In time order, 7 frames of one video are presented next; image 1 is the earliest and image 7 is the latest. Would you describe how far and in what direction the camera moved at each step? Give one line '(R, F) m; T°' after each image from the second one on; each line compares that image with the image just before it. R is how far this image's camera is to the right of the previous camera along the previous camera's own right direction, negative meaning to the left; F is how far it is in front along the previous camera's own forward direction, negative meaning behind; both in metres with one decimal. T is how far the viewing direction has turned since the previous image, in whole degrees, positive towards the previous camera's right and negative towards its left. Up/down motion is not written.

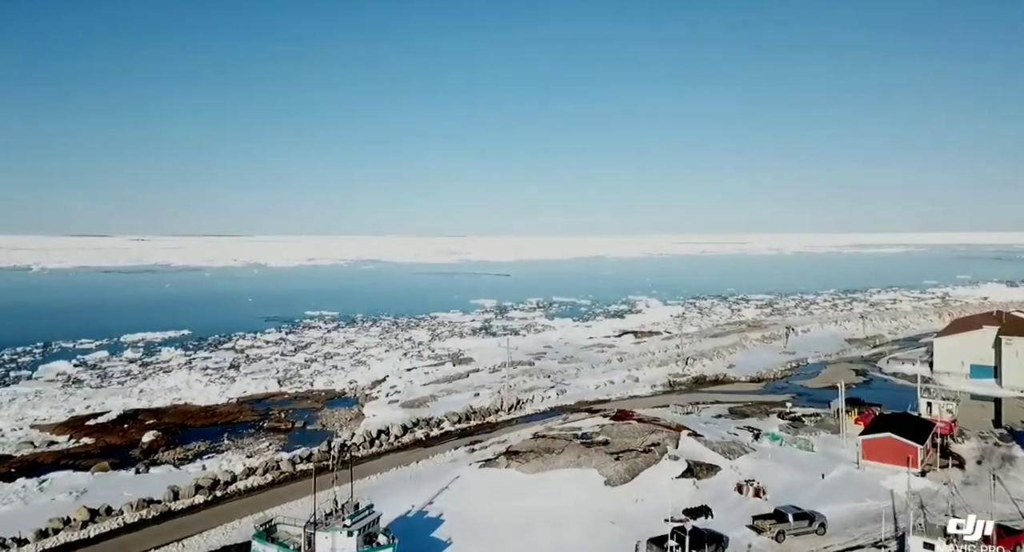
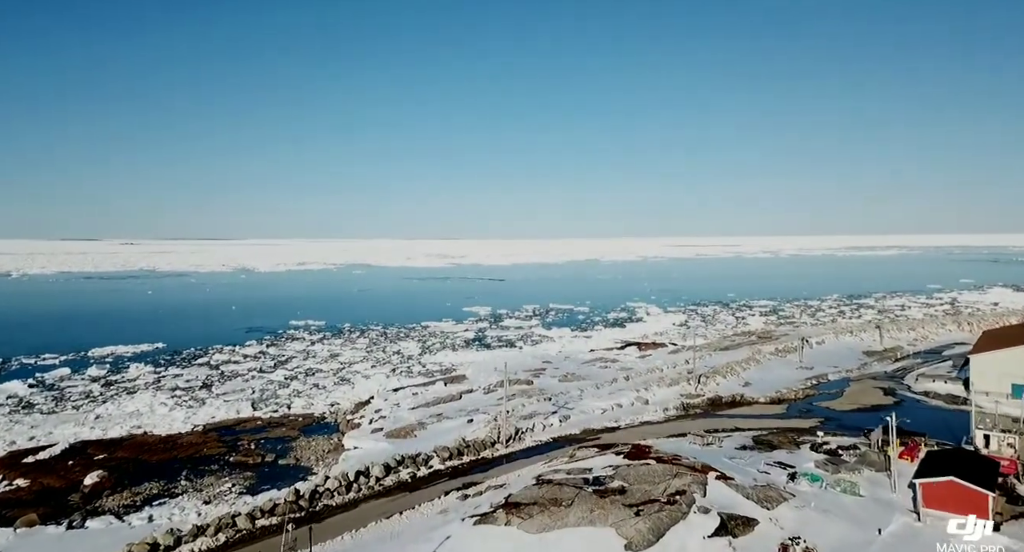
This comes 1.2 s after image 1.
(-0.1, +2.1) m; +1°
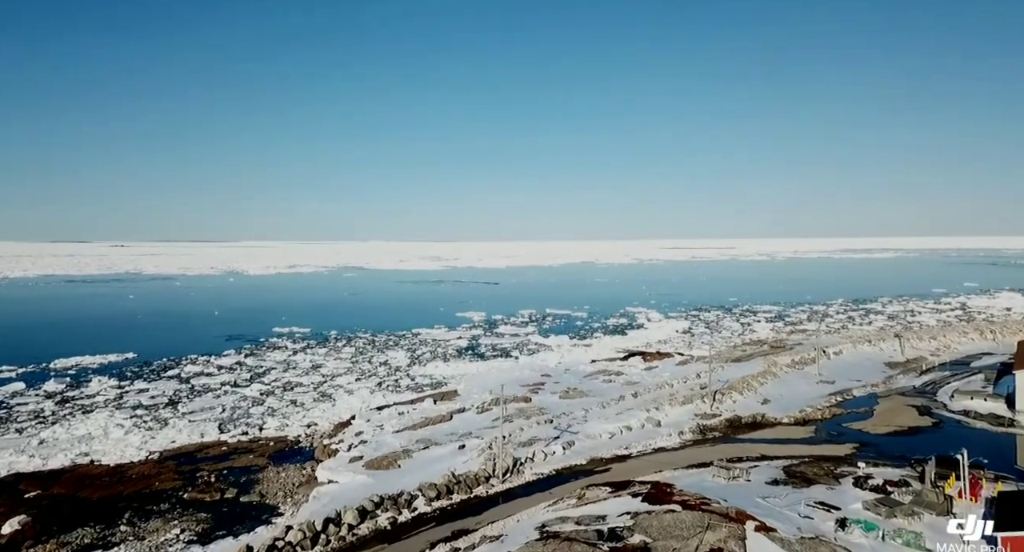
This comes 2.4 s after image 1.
(-0.1, +2.1) m; 0°
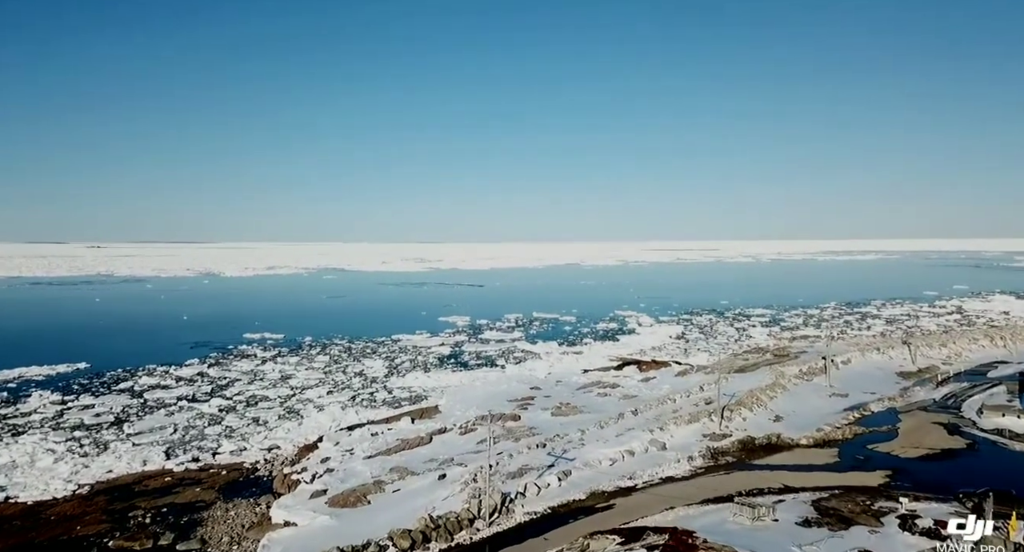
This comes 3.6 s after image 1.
(-0.1, +2.1) m; +1°
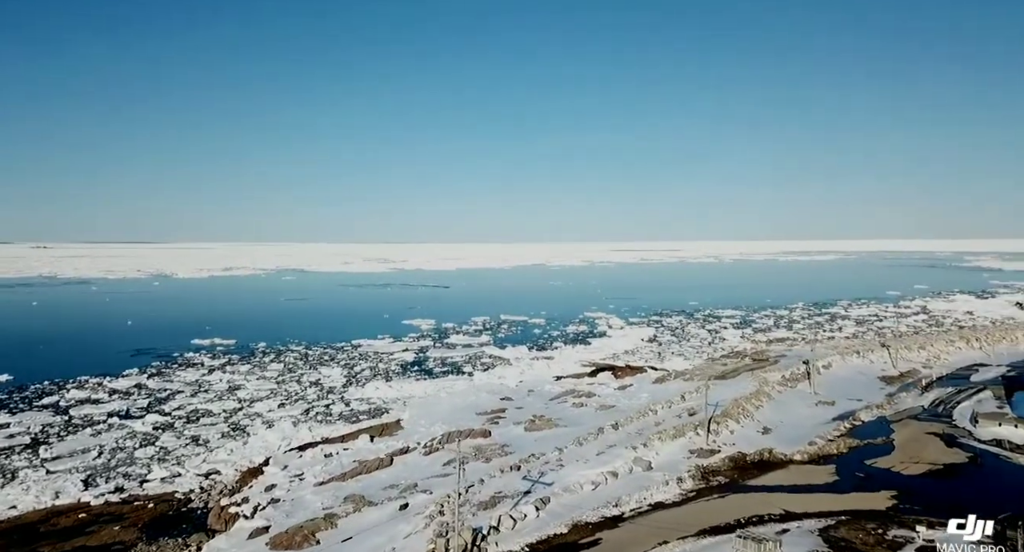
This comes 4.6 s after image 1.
(-0.1, +1.7) m; +3°
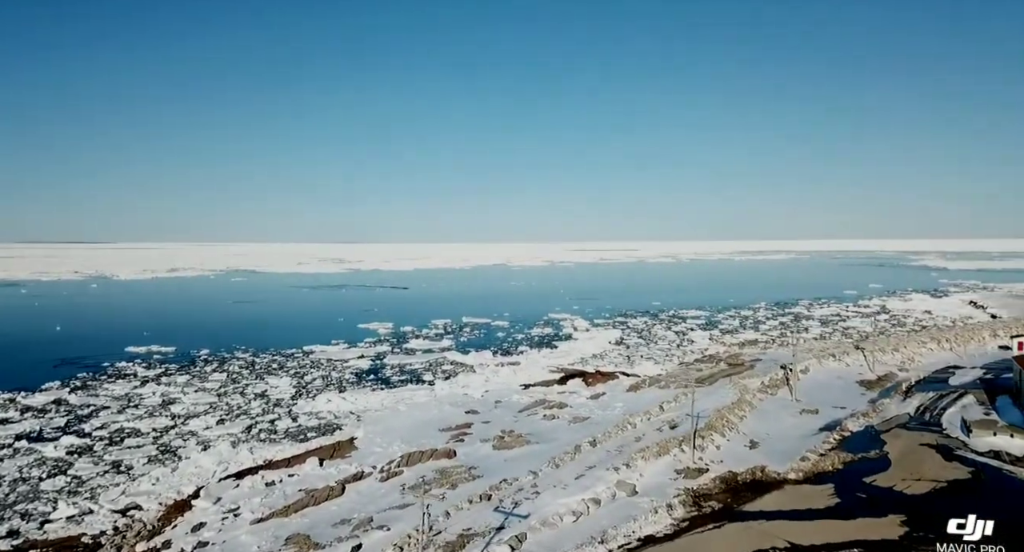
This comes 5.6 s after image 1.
(-0.2, +1.7) m; +4°
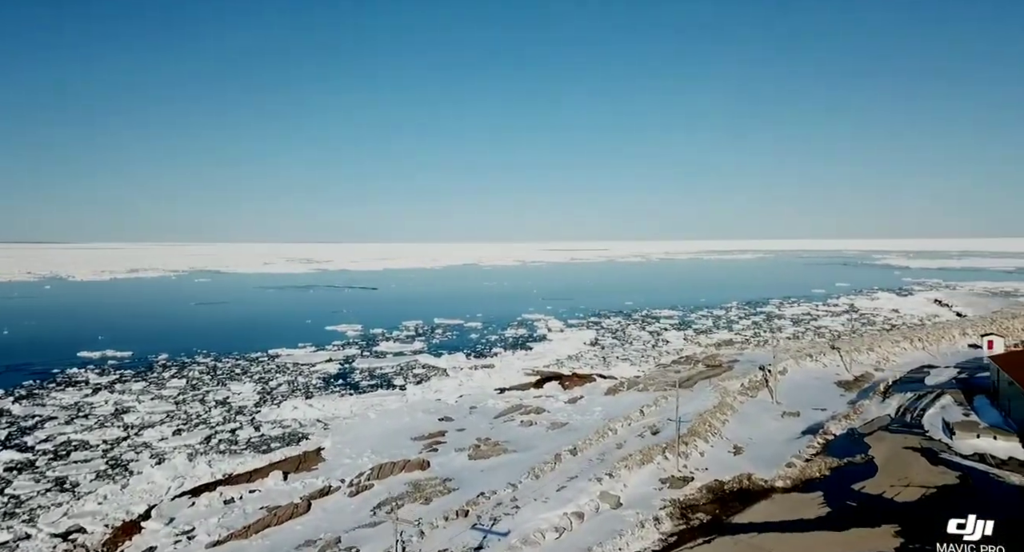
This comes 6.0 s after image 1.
(-0.1, +0.8) m; +3°
